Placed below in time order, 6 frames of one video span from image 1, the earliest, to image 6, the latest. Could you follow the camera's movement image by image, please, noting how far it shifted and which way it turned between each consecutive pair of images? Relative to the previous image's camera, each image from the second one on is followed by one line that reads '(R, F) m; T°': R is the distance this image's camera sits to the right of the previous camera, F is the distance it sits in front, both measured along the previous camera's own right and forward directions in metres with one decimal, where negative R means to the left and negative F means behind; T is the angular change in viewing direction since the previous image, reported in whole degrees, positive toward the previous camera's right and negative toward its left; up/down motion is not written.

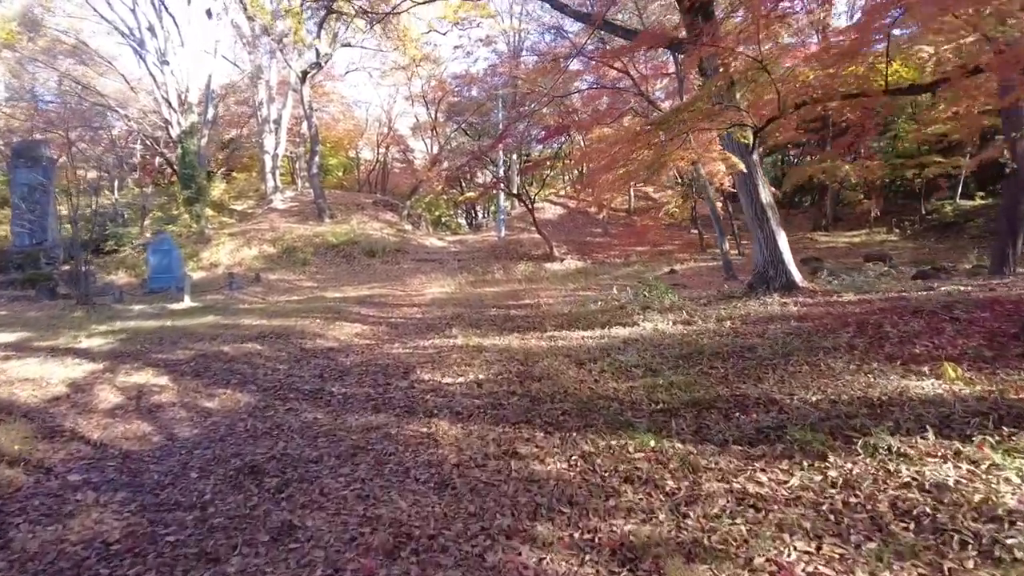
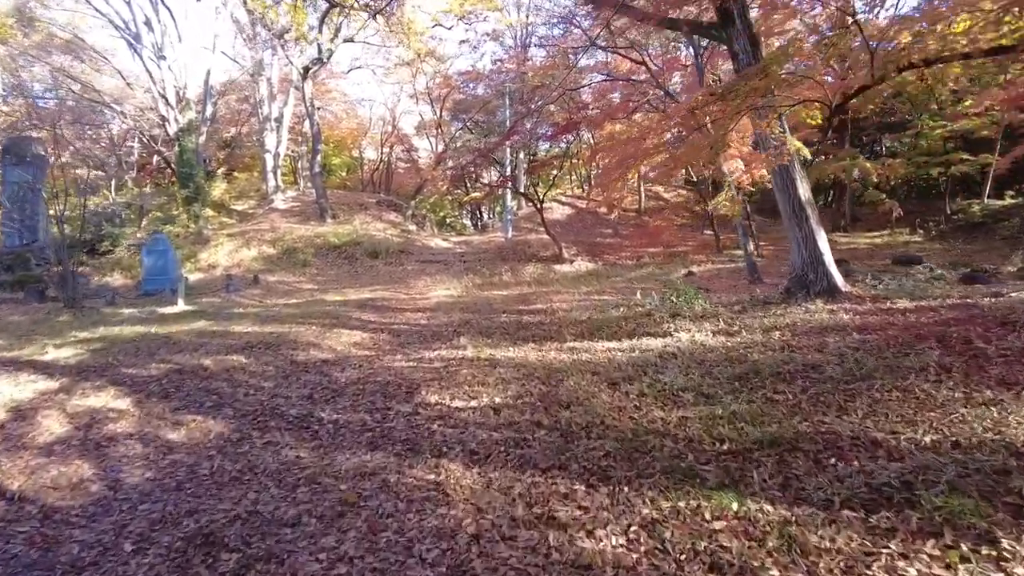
(-0.1, +0.8) m; 0°
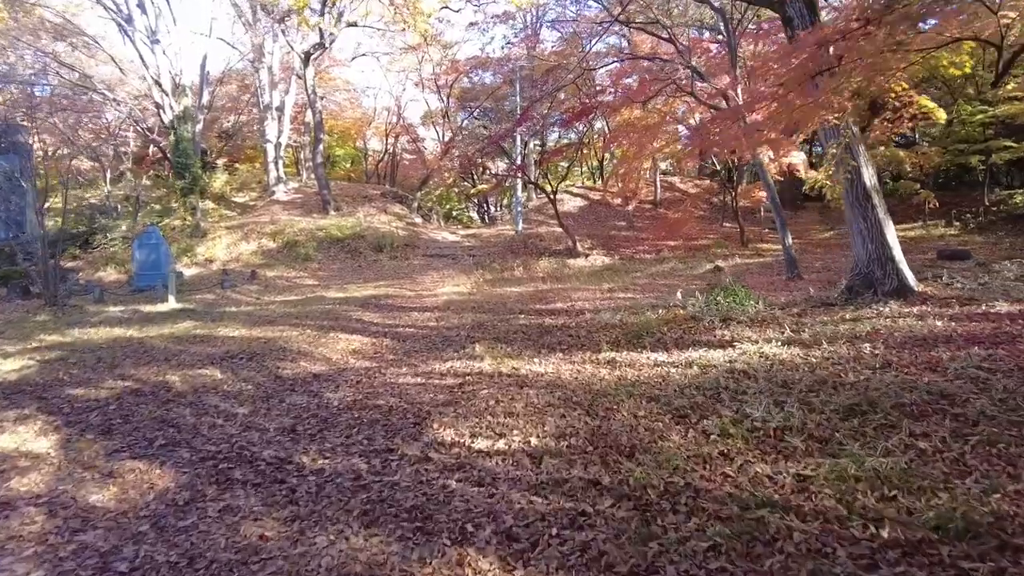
(-0.2, +1.0) m; 0°
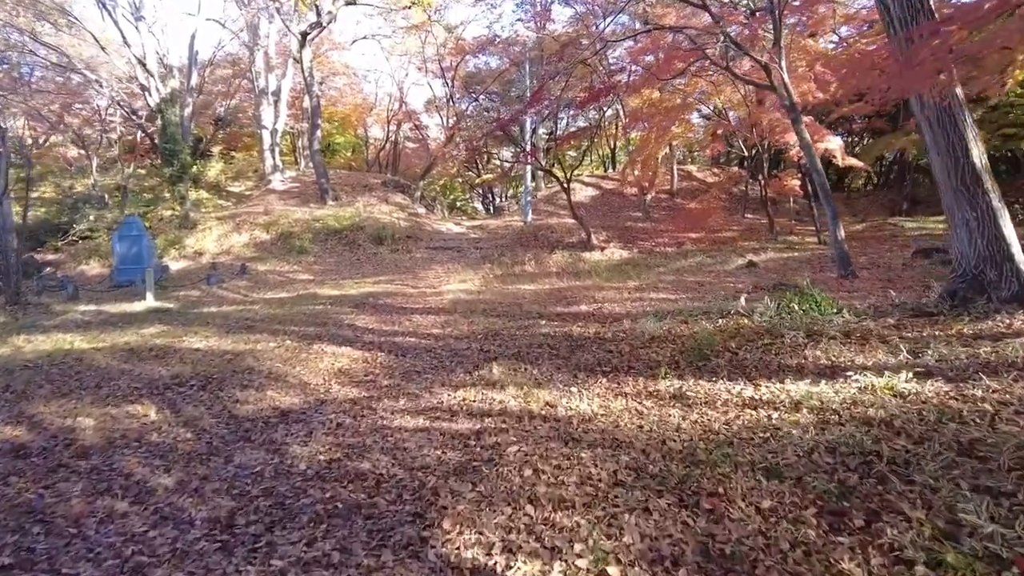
(-0.2, +1.4) m; 0°
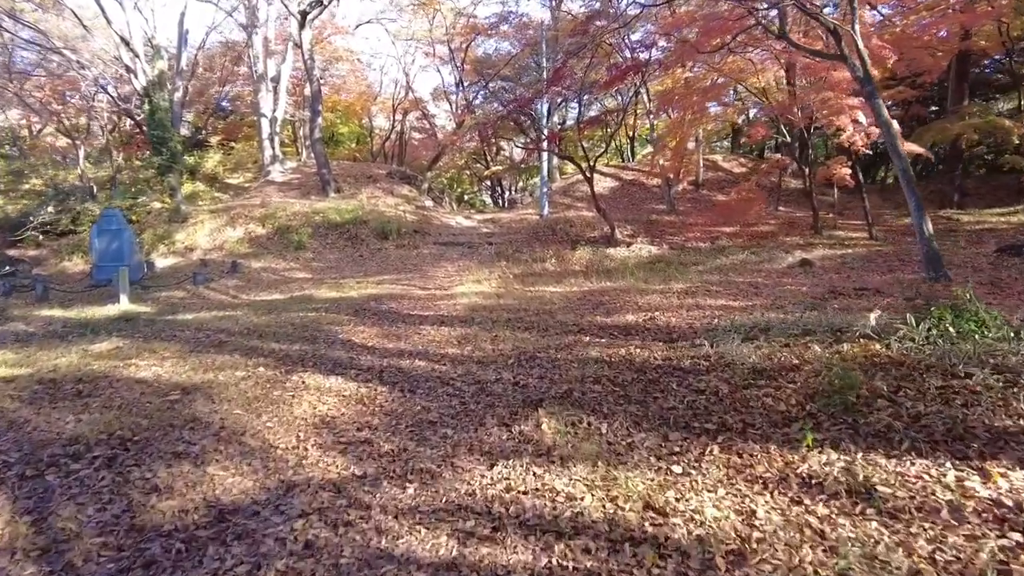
(-0.3, +1.6) m; -1°
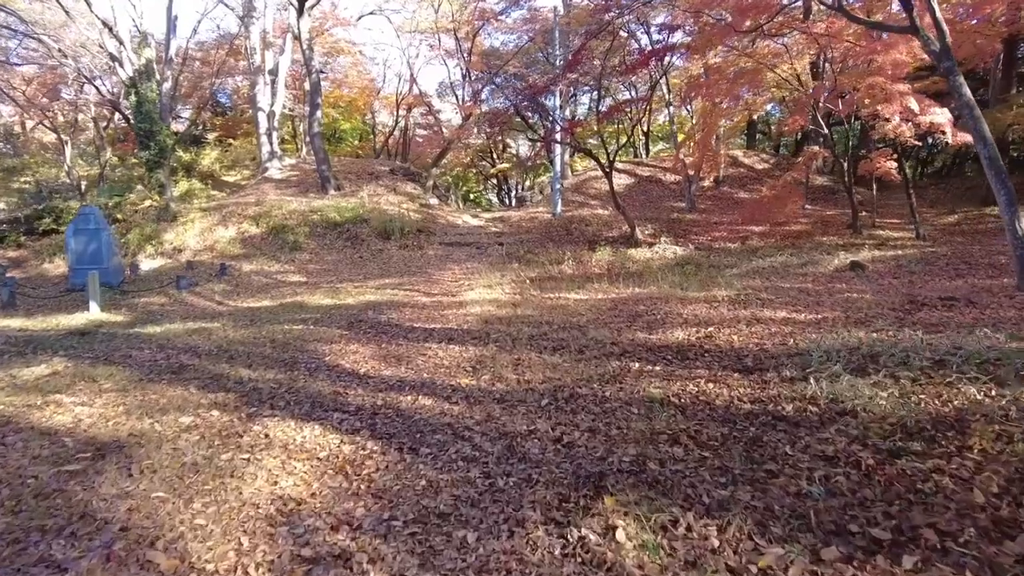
(-0.2, +1.3) m; 0°
